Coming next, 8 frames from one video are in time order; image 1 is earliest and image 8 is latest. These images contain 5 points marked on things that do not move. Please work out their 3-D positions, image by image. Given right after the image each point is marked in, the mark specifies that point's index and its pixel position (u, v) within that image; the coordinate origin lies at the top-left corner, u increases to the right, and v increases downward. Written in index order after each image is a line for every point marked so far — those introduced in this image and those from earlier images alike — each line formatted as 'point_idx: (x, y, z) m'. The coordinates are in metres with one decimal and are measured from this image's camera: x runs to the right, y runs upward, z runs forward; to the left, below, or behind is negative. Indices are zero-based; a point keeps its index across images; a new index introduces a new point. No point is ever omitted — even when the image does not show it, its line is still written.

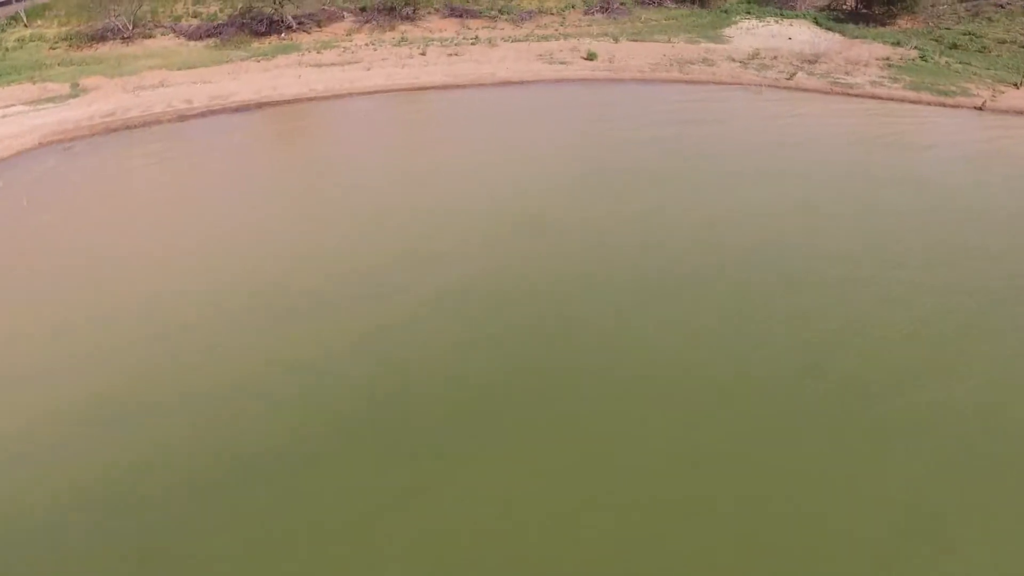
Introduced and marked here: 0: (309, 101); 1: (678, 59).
0: (-4.7, +4.4, +17.5) m
1: (+4.3, +5.9, +19.6) m
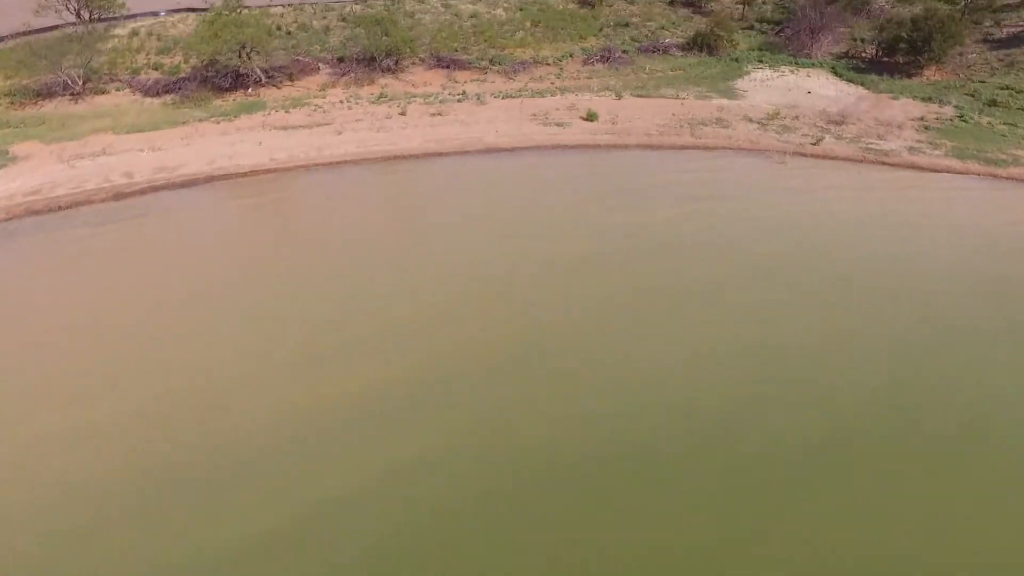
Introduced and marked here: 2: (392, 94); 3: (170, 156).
0: (-4.9, +2.4, +15.3) m
1: (+4.1, +3.9, +17.4) m
2: (-3.1, +4.9, +19.2) m
3: (-7.2, +2.8, +15.8) m
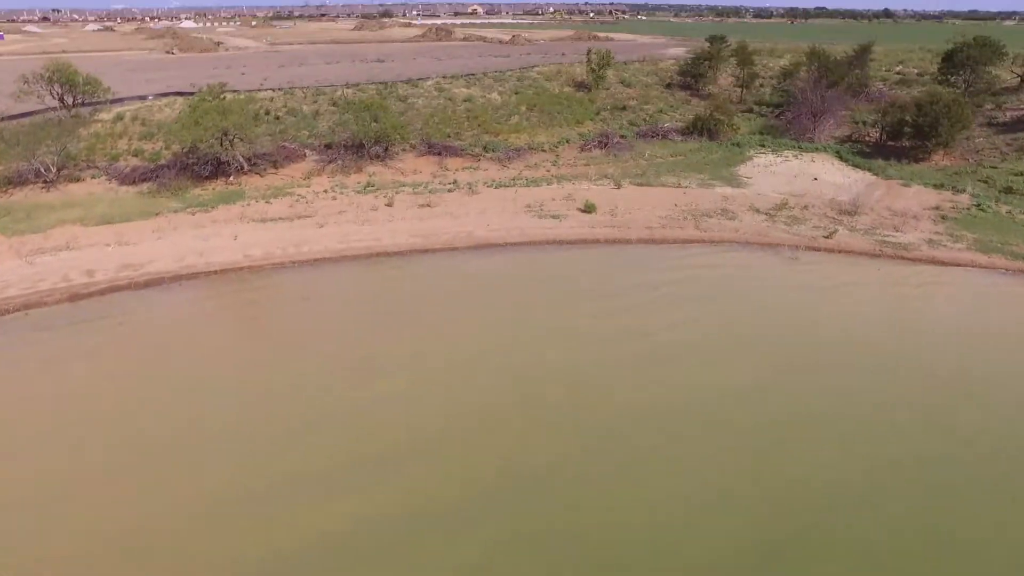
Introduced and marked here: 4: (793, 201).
0: (-5.1, +0.4, +14.2) m
1: (+4.0, +1.7, +16.5) m
2: (-3.2, +2.5, +18.3) m
3: (-7.3, +0.7, +14.7) m
4: (+6.5, +2.0, +17.5) m
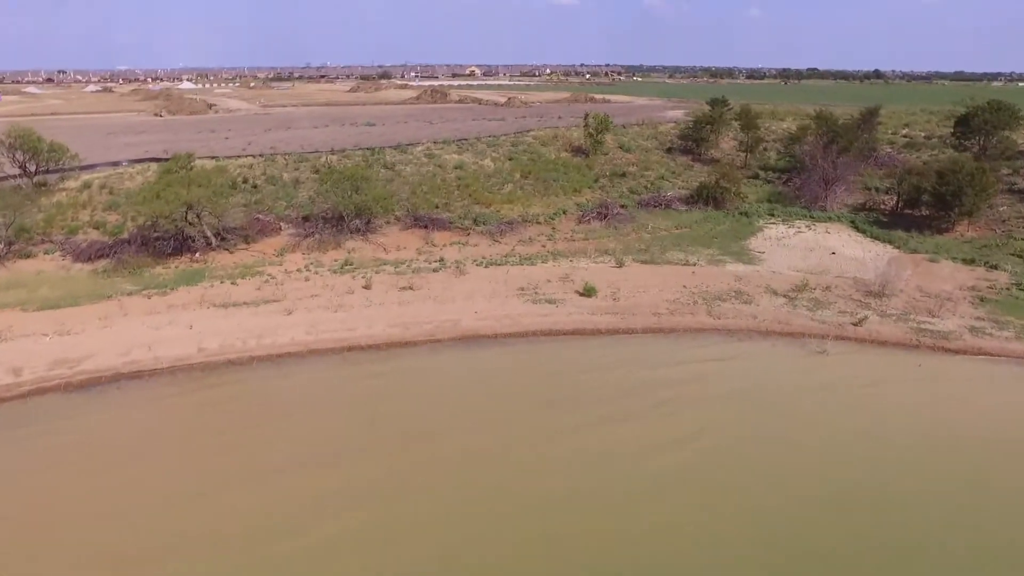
0: (-5.2, -1.3, +12.5) m
1: (+3.8, -0.1, +14.8) m
2: (-3.4, +0.6, +16.7) m
3: (-7.5, -1.0, +13.0) m
4: (+6.4, +0.2, +15.9) m
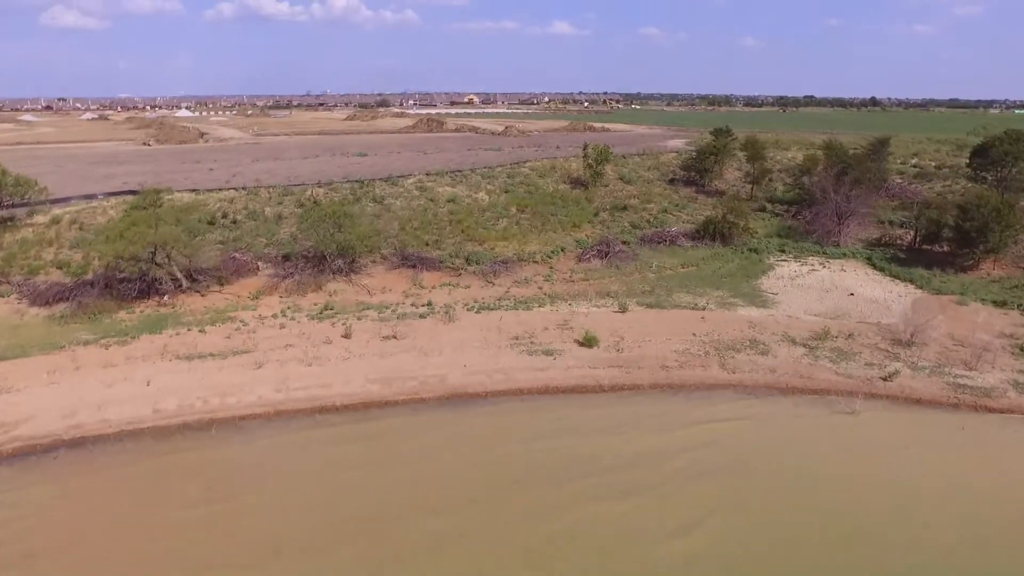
0: (-5.3, -2.1, +11.1) m
1: (+3.7, -1.0, +13.5) m
2: (-3.5, -0.4, +15.4) m
3: (-7.6, -1.8, +11.6) m
4: (+6.2, -0.7, +14.5) m
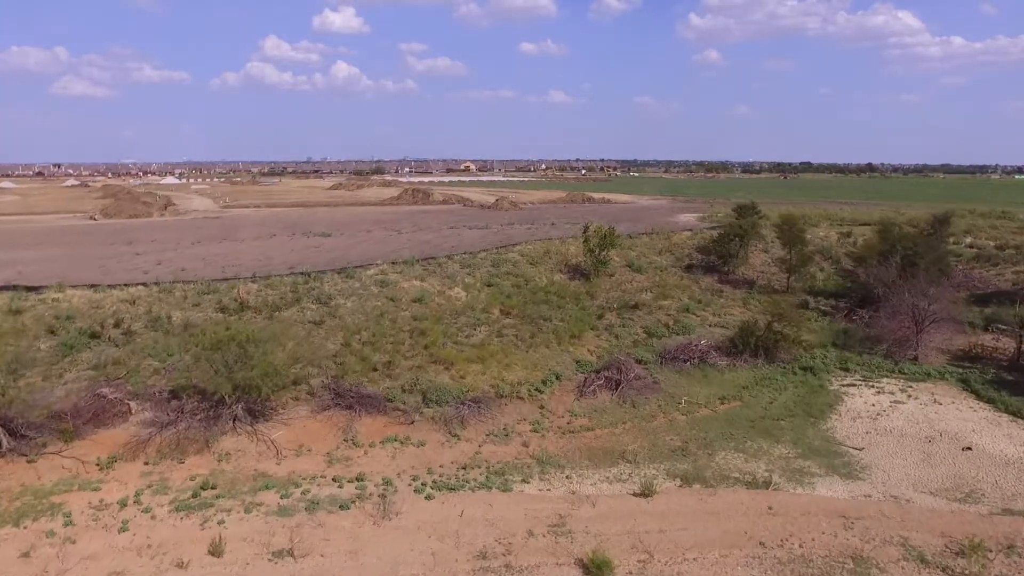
0: (-5.7, -4.0, +5.9) m
1: (+3.3, -3.1, +8.4) m
2: (-3.9, -2.7, +10.3) m
3: (-8.0, -3.8, +6.4) m
4: (+5.8, -3.0, +9.5) m
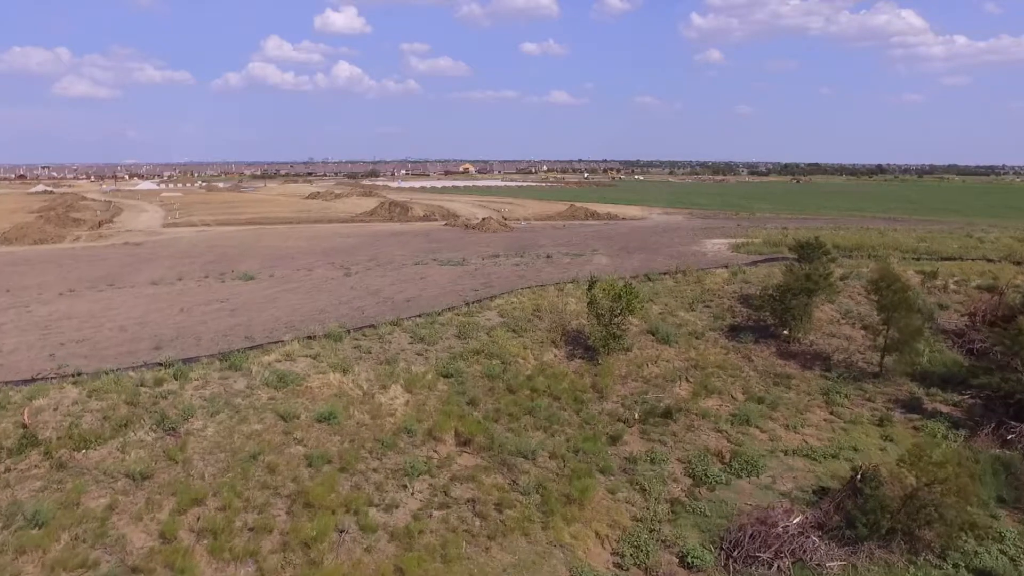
0: (-6.4, -5.7, -0.9) m
1: (+2.7, -4.8, +1.6) m
2: (-4.5, -4.4, +3.5) m
3: (-8.6, -5.5, -0.4) m
4: (+5.2, -4.7, +2.6) m
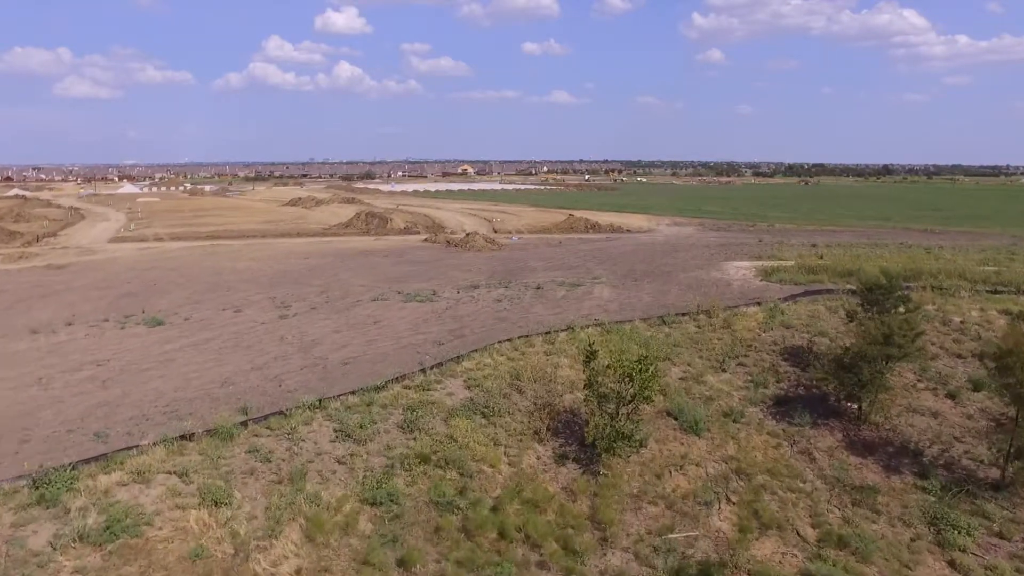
0: (-6.9, -6.8, -5.5) m
1: (+2.1, -5.9, -3.0) m
2: (-5.1, -5.5, -1.1) m
3: (-9.2, -6.6, -4.9) m
4: (+4.7, -5.7, -1.9) m
